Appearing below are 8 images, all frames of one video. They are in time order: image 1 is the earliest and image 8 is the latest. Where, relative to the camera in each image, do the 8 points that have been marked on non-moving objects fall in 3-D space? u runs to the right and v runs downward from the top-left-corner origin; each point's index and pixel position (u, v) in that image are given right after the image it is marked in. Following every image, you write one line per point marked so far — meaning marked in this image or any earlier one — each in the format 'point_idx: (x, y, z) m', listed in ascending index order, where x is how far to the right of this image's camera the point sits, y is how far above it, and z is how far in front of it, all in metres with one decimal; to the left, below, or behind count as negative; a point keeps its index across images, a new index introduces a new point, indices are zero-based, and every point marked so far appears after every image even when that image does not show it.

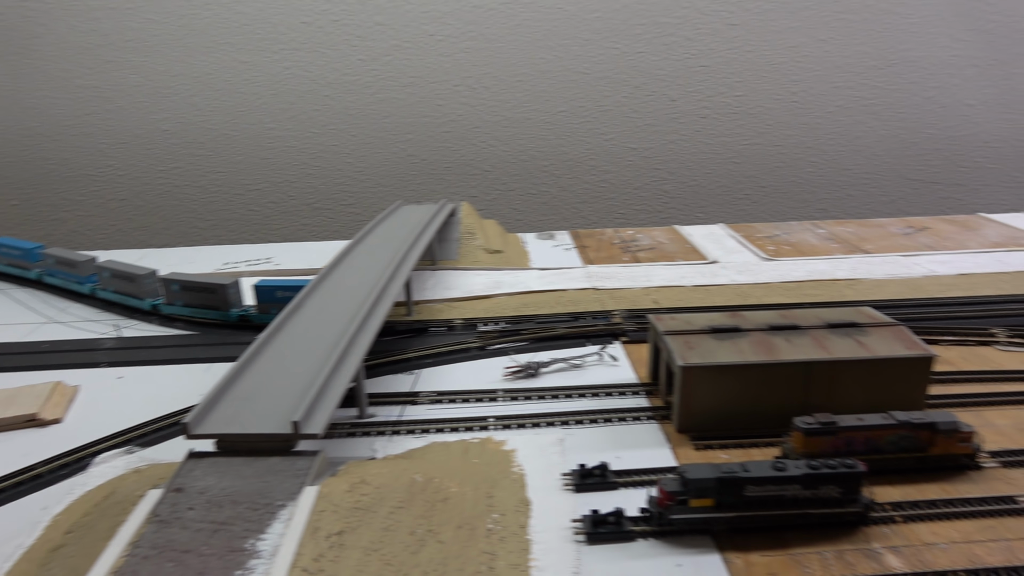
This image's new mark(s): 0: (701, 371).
0: (+1.3, -0.6, +5.1) m
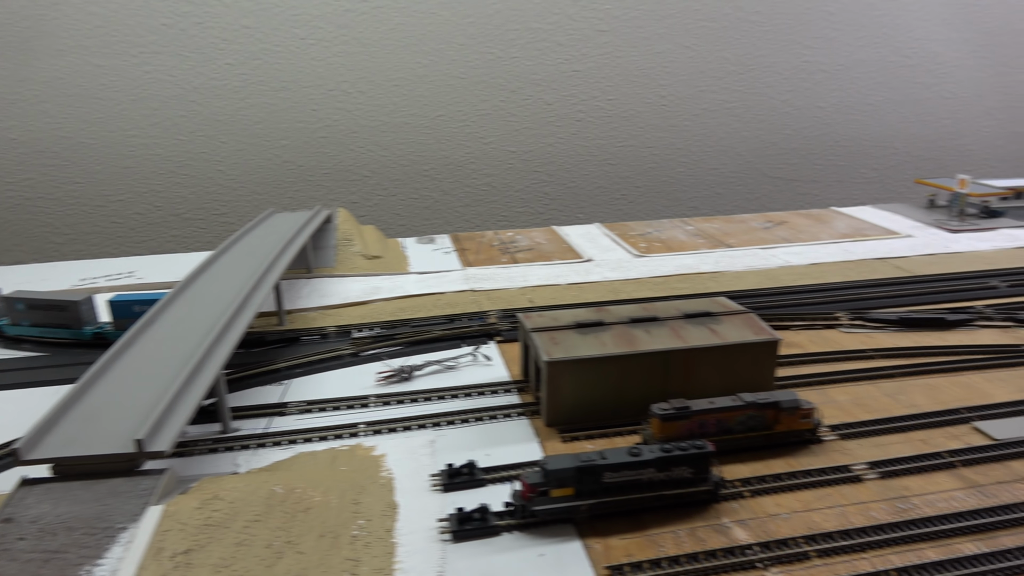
0: (+0.4, -0.5, +5.2) m
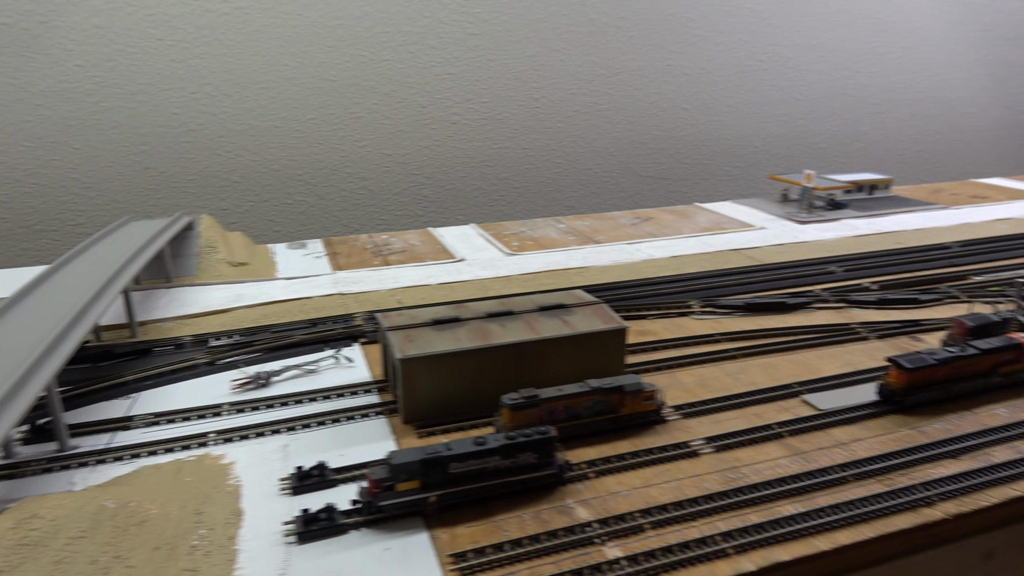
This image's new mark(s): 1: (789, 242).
0: (-0.7, -0.5, +5.3) m
1: (+3.8, +0.6, +10.0) m
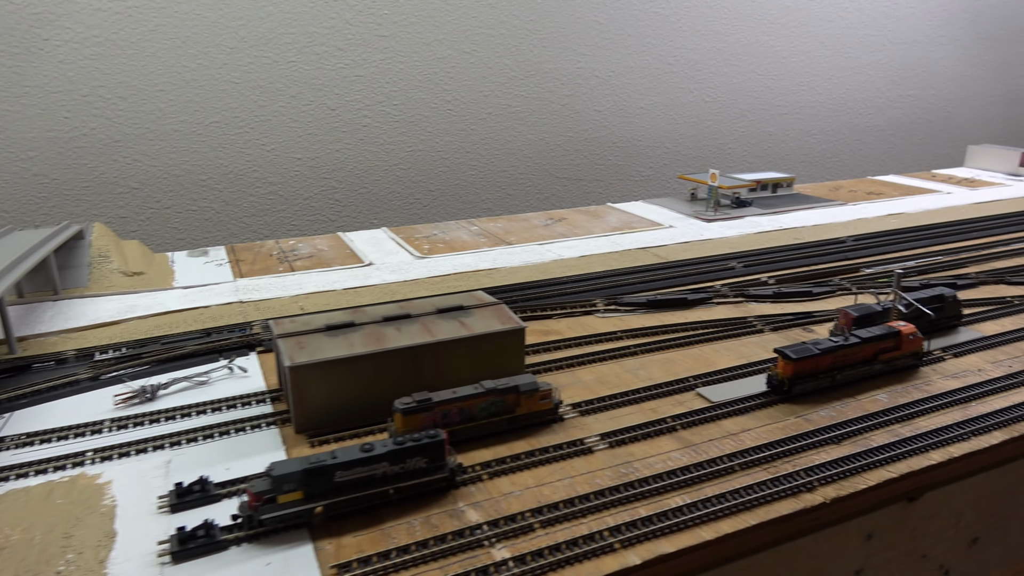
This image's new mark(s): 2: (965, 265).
0: (-1.4, -0.6, +5.1) m
1: (+2.5, +0.7, +10.3) m
2: (+5.5, +0.3, +8.9) m
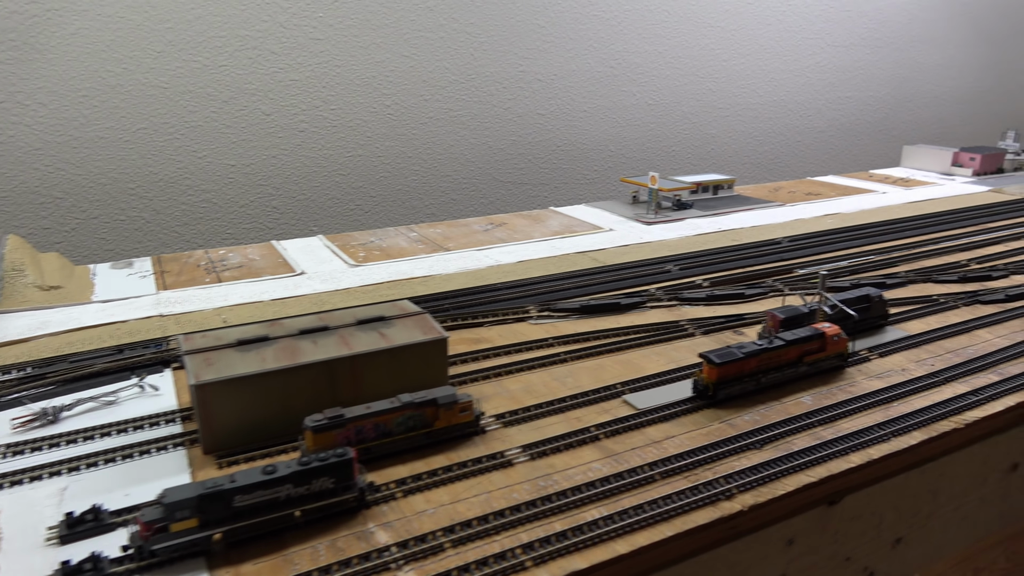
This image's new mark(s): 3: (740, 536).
0: (-2.0, -0.7, +4.9) m
1: (+1.7, +0.6, +10.2) m
2: (+4.7, +0.3, +9.0) m
3: (+1.4, -1.5, +4.5) m
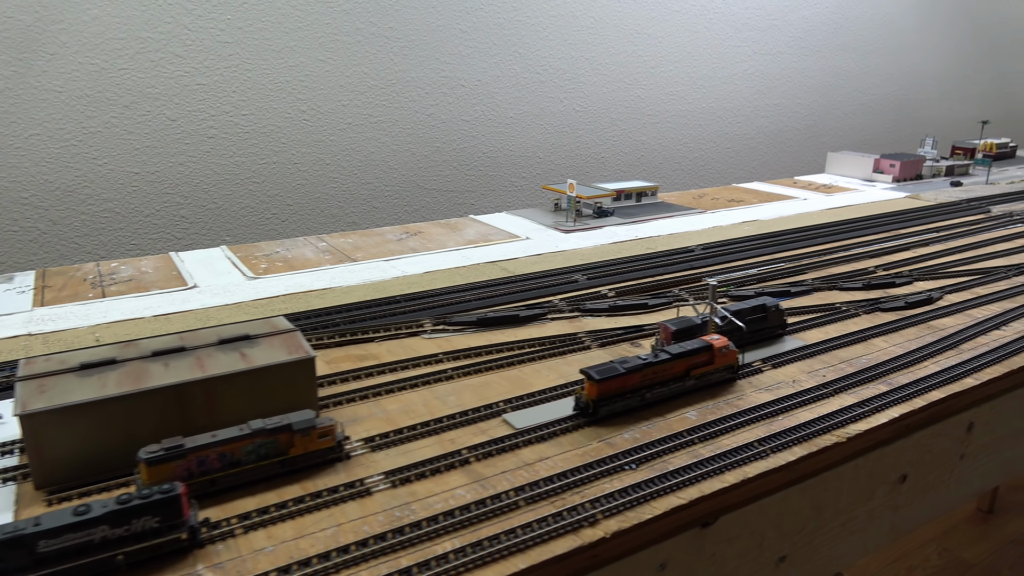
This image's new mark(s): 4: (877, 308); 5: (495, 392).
0: (-2.8, -0.8, +4.5) m
1: (+0.5, +0.5, +10.0) m
2: (+3.6, +0.2, +9.0) m
3: (+0.5, -1.6, +4.3) m
4: (+3.9, -0.2, +7.8) m
5: (-0.1, -0.8, +5.9) m
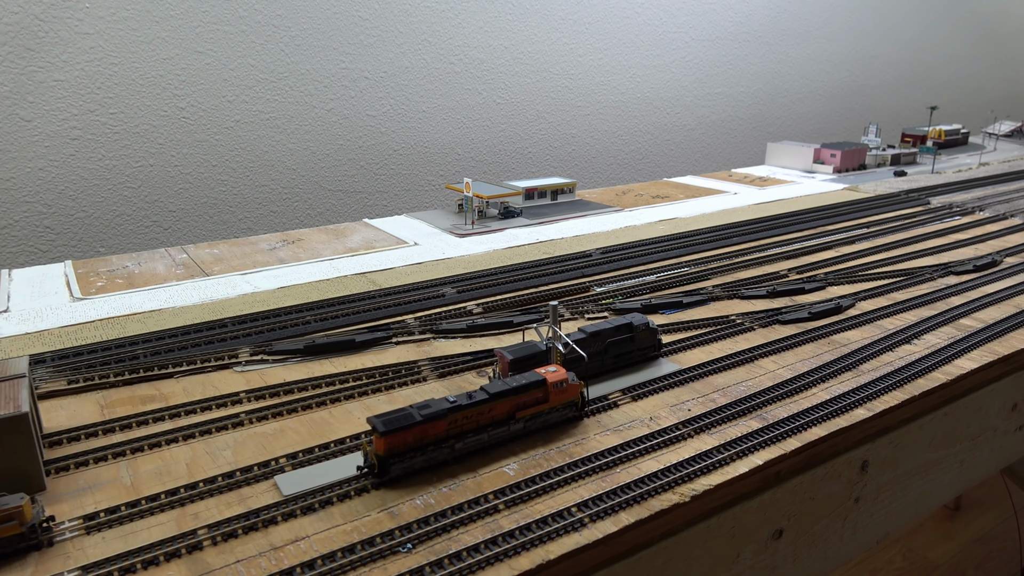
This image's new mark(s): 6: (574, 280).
0: (-4.2, -1.0, +3.4) m
1: (-1.0, +0.3, +9.0) m
2: (+2.1, +0.1, +8.0) m
3: (-0.8, -1.8, +3.2) m
4: (+2.4, -0.3, +6.8) m
5: (-1.5, -1.0, +4.9) m
6: (+0.7, +0.1, +8.0) m
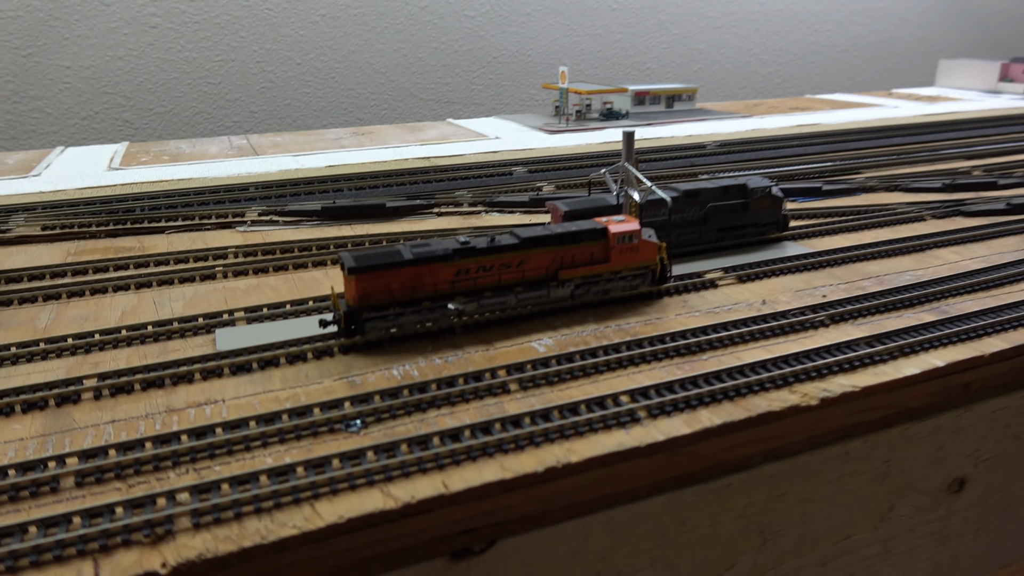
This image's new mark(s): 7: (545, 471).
0: (-4.2, 0.0, +2.6) m
1: (0.0, +1.4, +7.6) m
2: (+2.9, +1.0, +6.1) m
3: (-0.9, -0.9, +2.0) m
4: (+3.0, +0.5, +4.9) m
5: (-1.3, -0.1, +3.7) m
6: (+1.4, +1.0, +6.3) m
7: (+0.1, -0.5, +2.2) m
